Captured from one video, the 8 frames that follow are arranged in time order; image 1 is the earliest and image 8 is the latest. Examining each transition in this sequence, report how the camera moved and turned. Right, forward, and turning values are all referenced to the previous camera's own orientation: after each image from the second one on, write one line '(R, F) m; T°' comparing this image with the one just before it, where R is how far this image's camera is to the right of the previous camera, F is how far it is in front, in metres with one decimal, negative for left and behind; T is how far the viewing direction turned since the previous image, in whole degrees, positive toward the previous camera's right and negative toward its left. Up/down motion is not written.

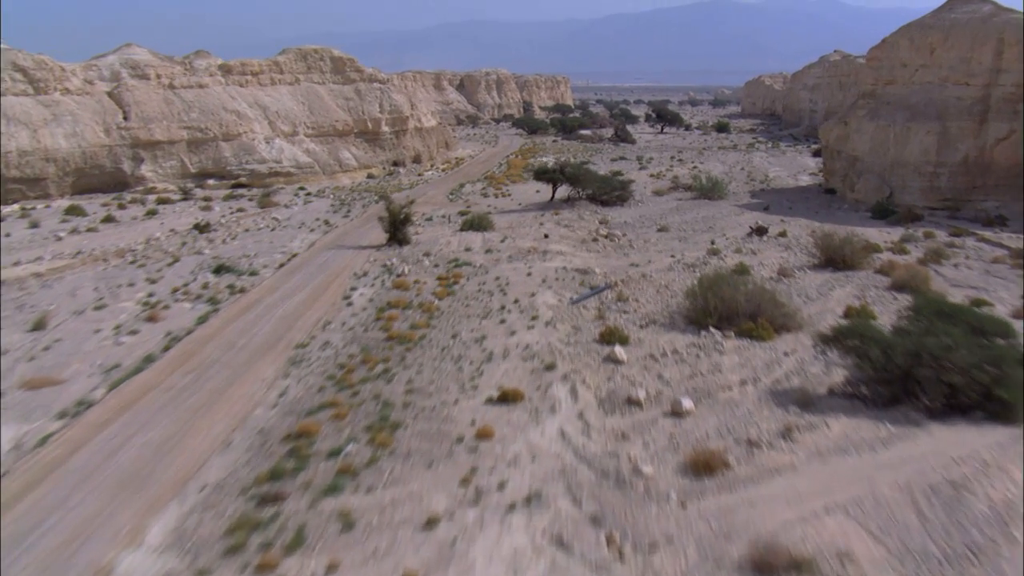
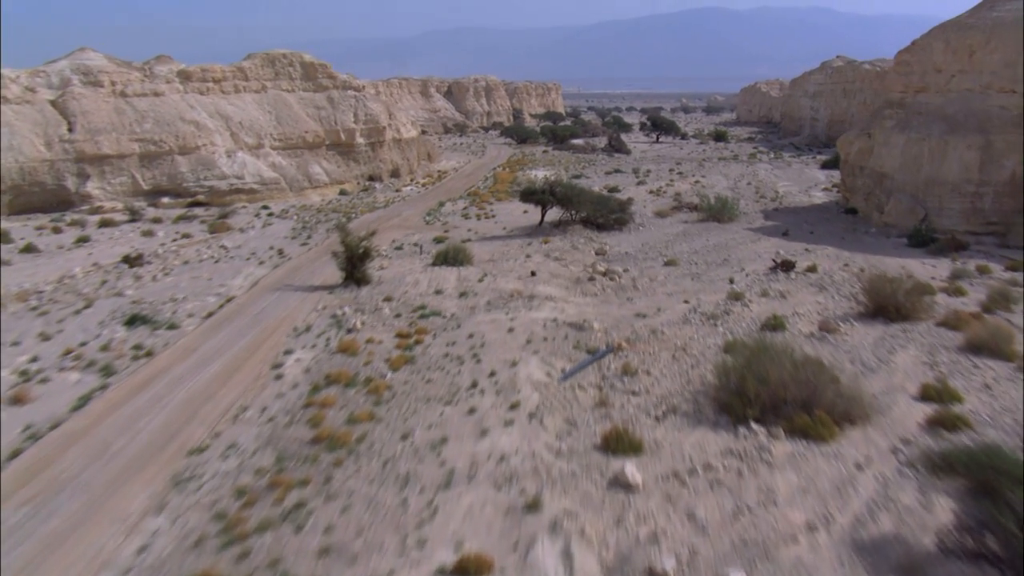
(+0.2, +3.2) m; 0°
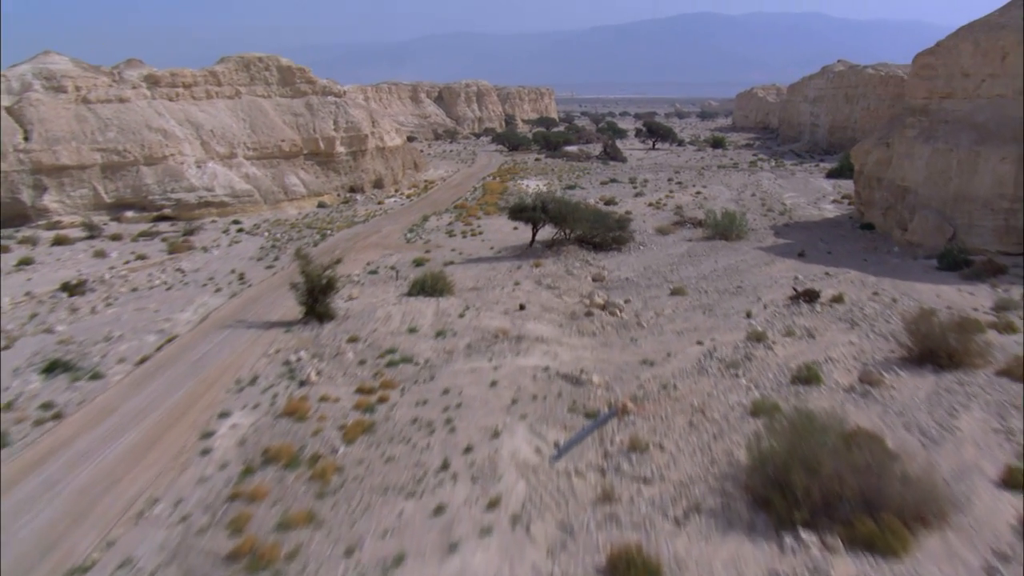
(+0.1, +2.1) m; 0°
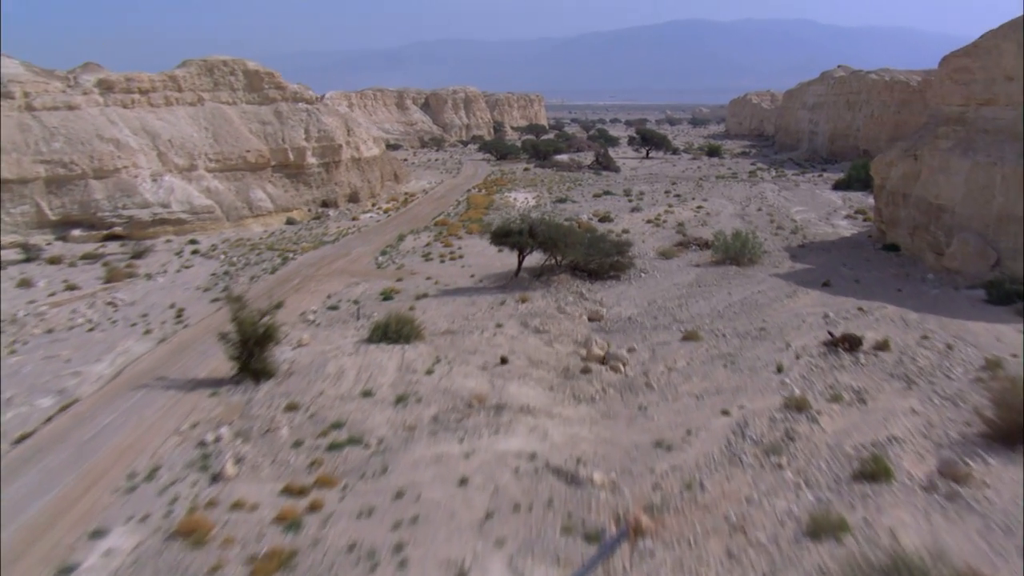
(+0.1, +2.6) m; 0°
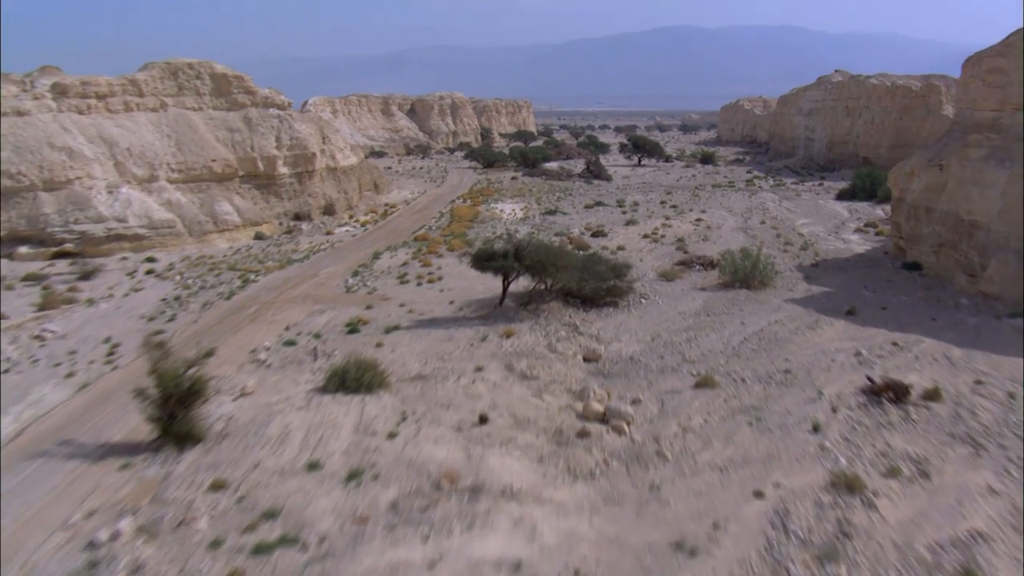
(+0.1, +2.1) m; +1°
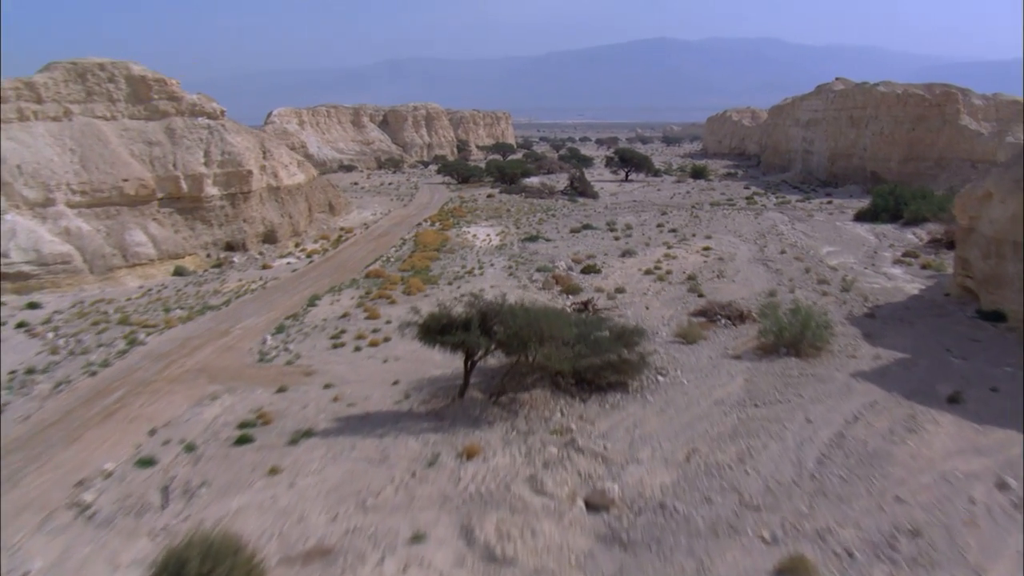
(+0.1, +4.5) m; +1°
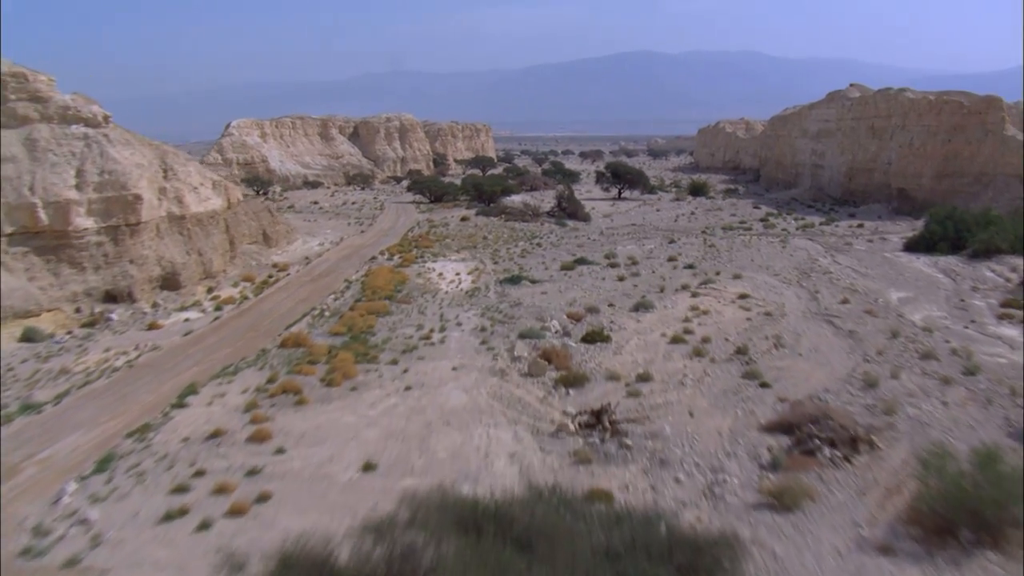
(+0.1, +5.9) m; +1°
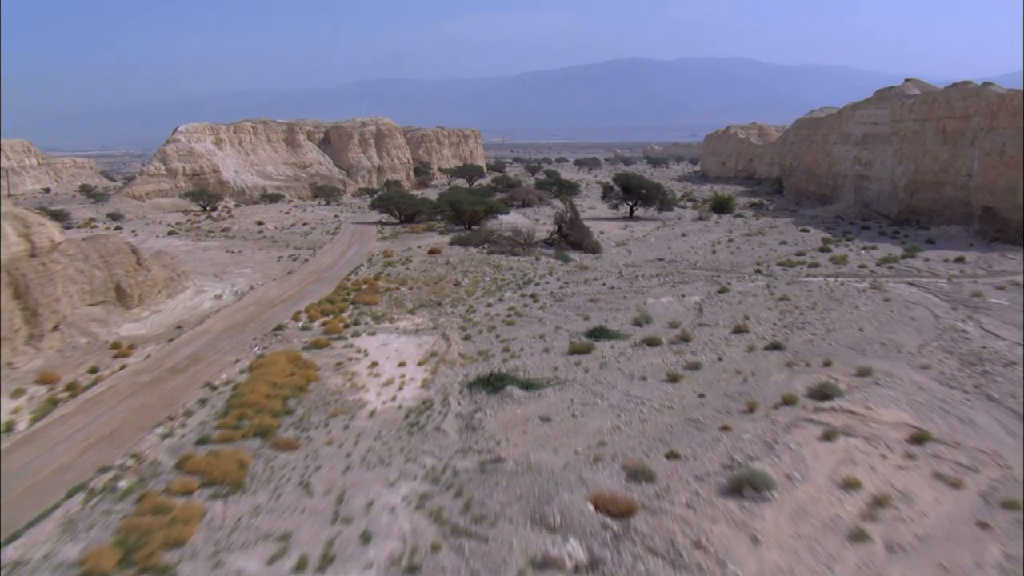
(+0.2, +8.7) m; 0°
